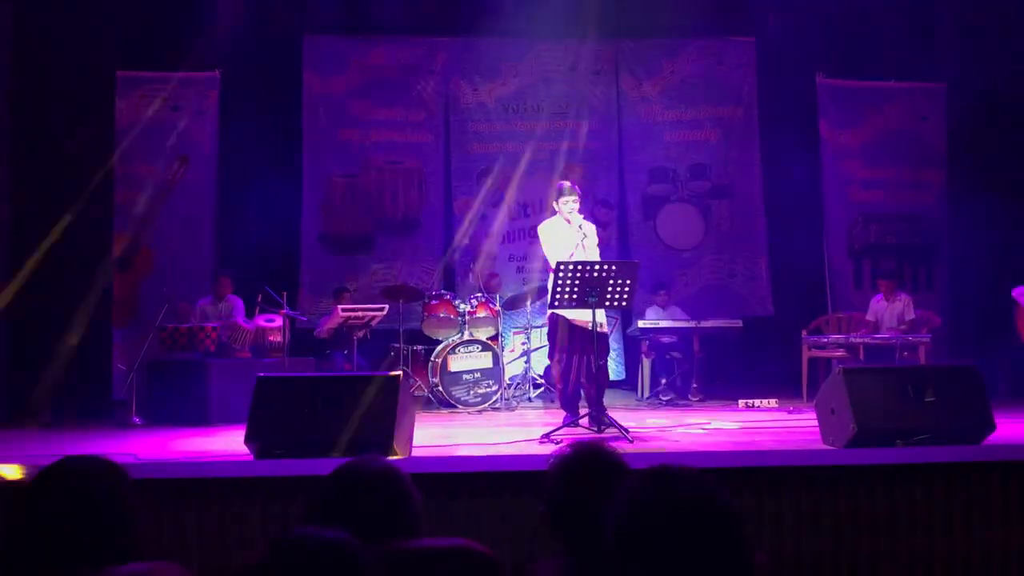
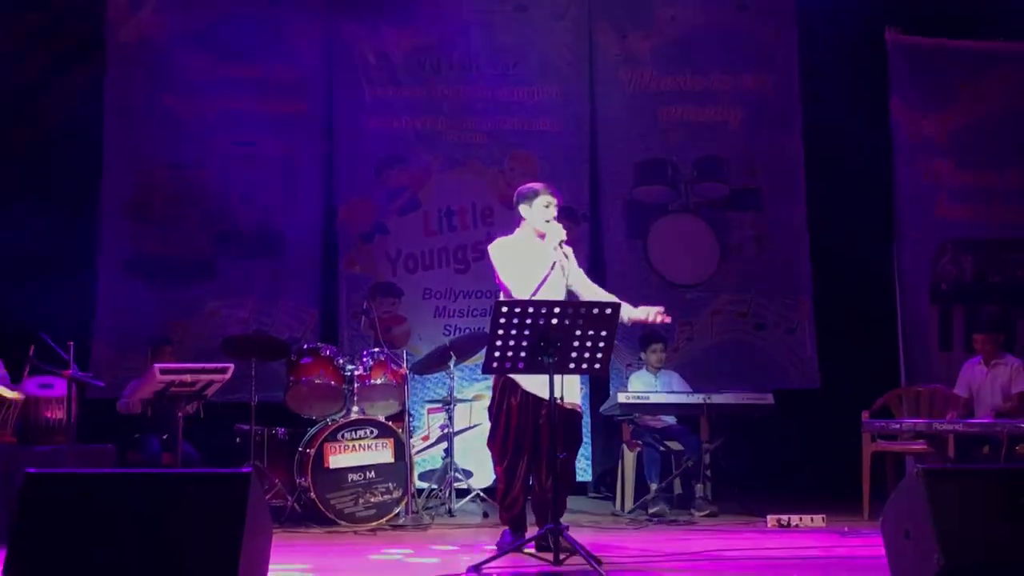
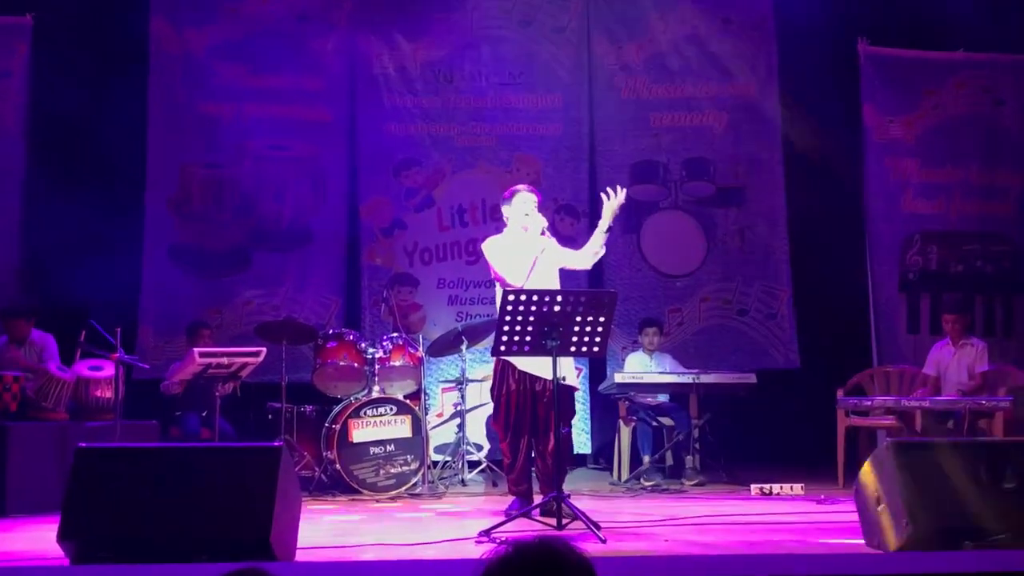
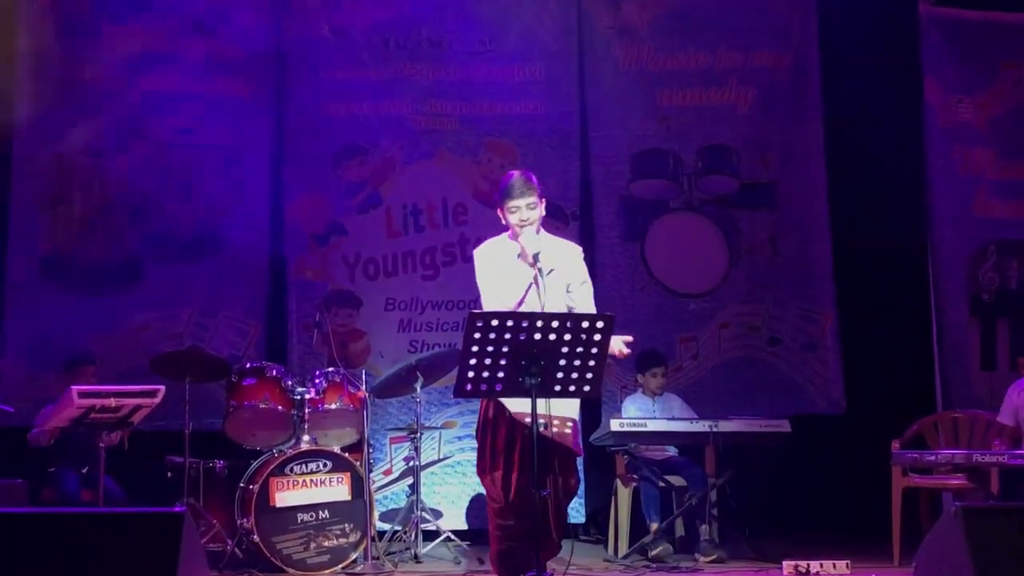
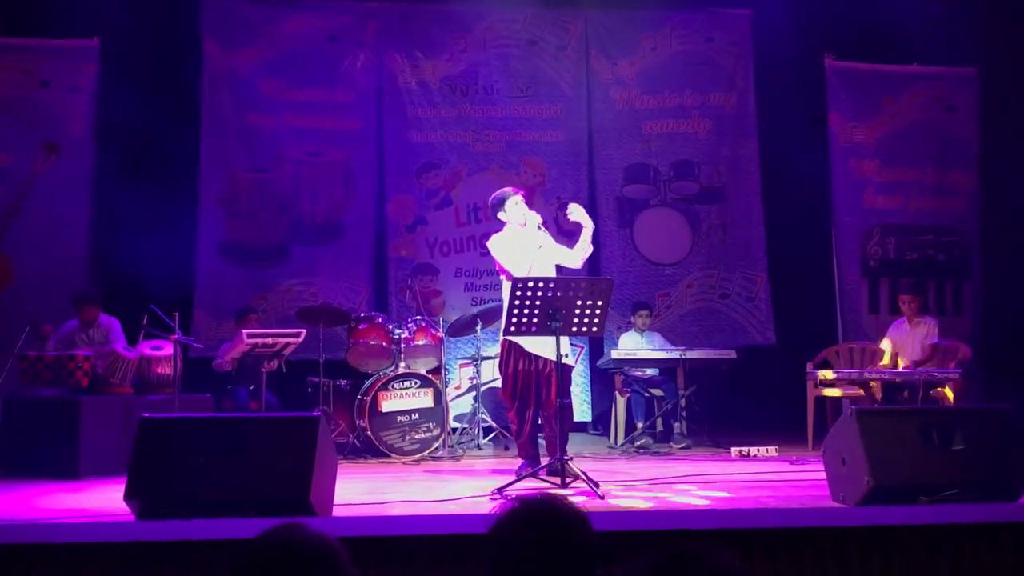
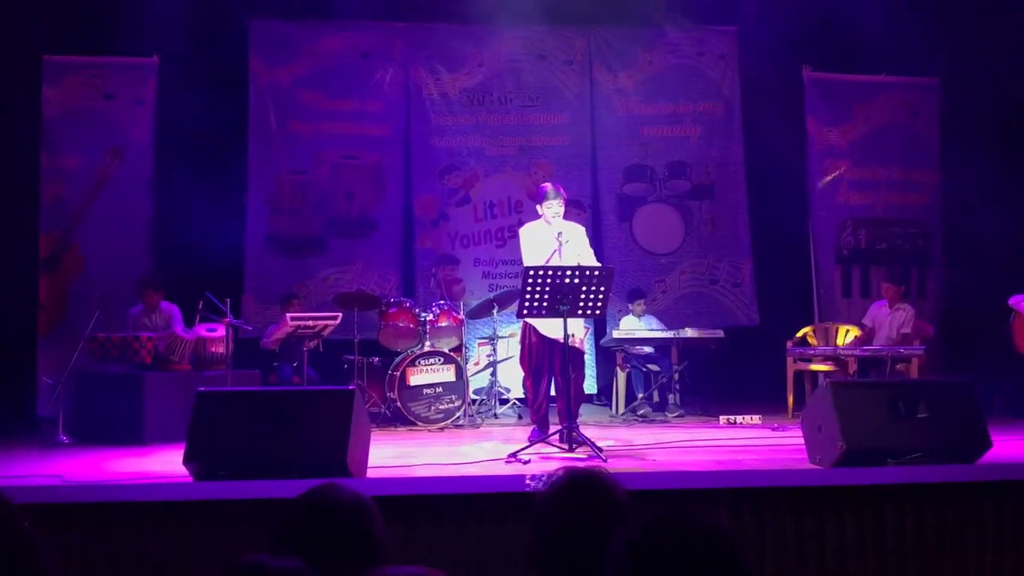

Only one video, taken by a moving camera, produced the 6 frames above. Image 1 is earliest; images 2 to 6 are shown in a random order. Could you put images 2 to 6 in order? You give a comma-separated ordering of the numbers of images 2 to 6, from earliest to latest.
6, 5, 3, 2, 4
